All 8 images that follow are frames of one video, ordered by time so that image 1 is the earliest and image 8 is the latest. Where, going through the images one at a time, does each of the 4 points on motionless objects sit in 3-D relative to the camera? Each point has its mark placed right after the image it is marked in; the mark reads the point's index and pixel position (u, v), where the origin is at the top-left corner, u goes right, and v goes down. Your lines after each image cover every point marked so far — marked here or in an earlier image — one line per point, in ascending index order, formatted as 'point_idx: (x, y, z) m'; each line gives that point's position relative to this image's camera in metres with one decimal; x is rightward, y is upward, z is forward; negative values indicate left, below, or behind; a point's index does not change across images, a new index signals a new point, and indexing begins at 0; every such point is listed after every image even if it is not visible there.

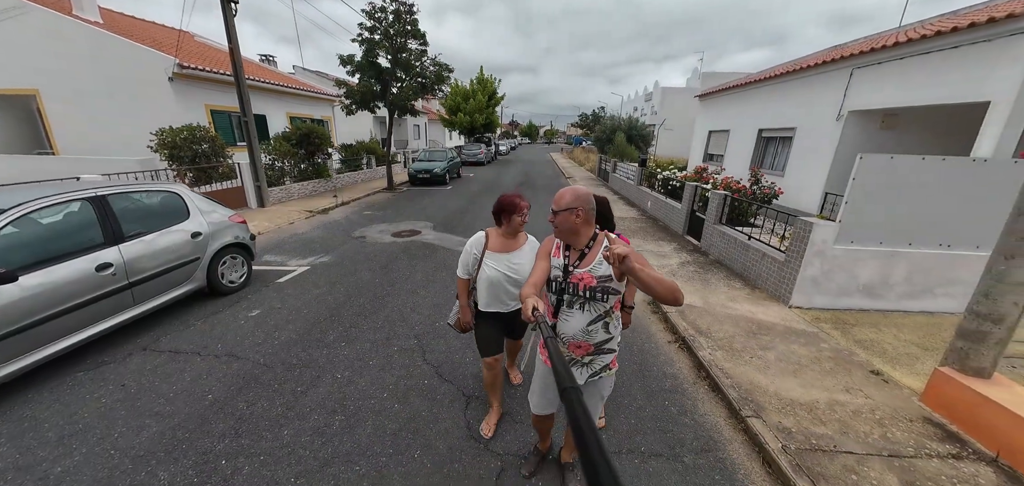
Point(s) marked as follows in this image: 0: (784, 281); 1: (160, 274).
0: (+3.1, -0.4, +4.0) m
1: (-3.3, -0.3, +3.3) m
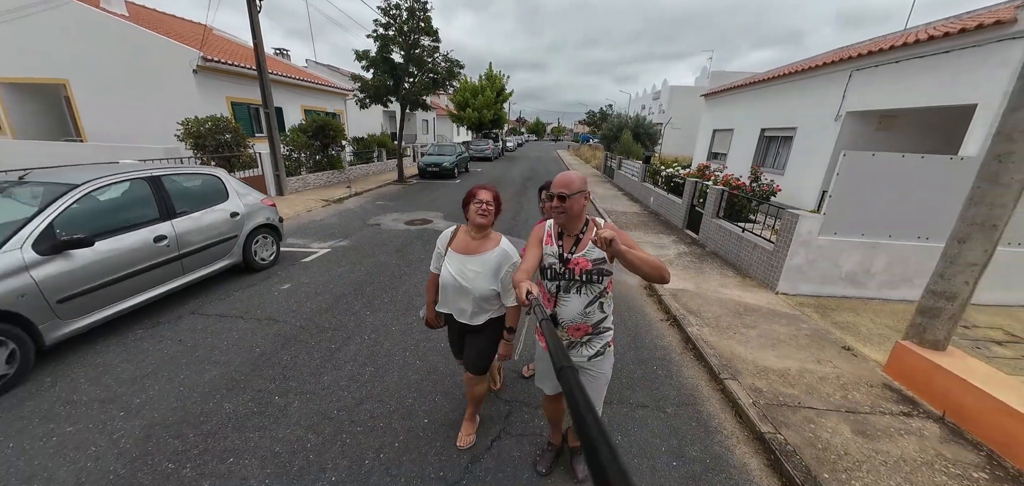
0: (+3.2, -0.3, +4.3) m
1: (-3.2, 0.0, +3.6) m
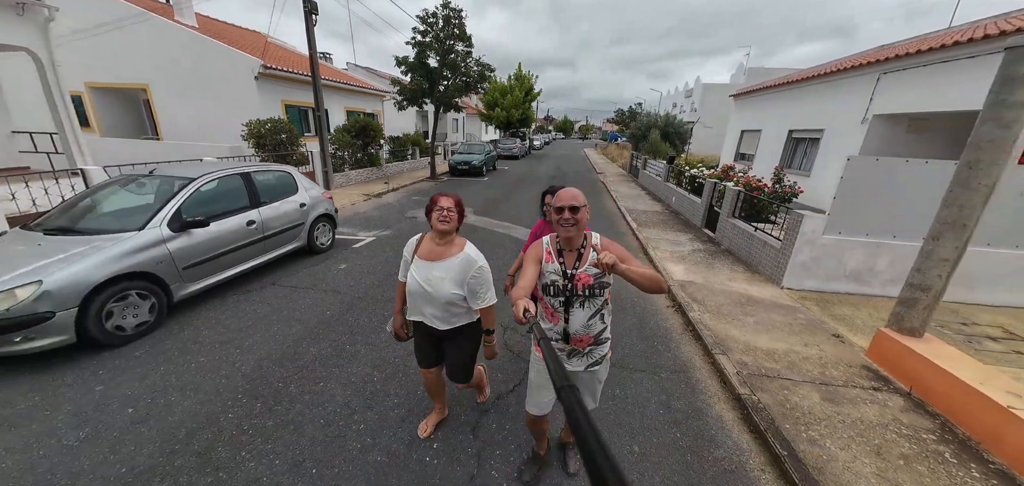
0: (+3.5, -0.3, +4.6) m
1: (-2.9, +0.1, +4.4) m
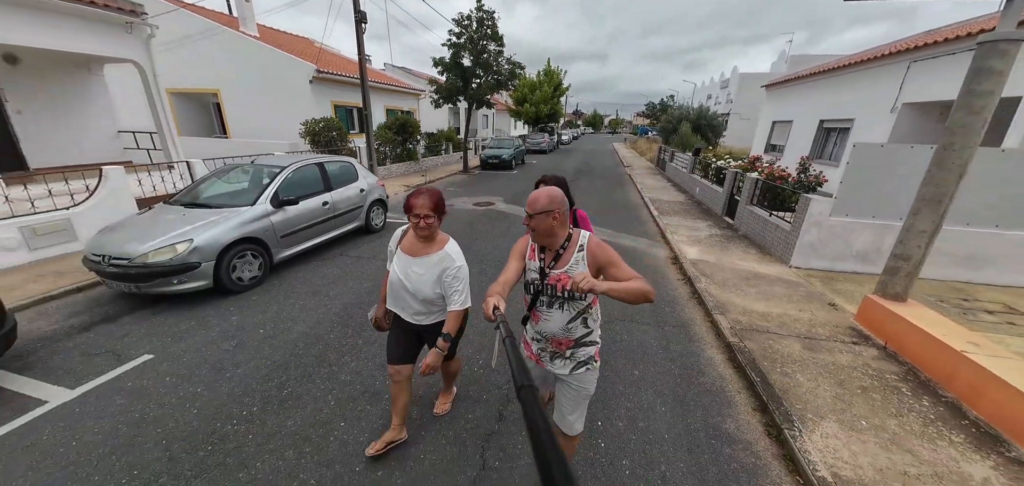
0: (+3.9, 0.0, +4.9) m
1: (-2.5, +0.5, +5.2) m
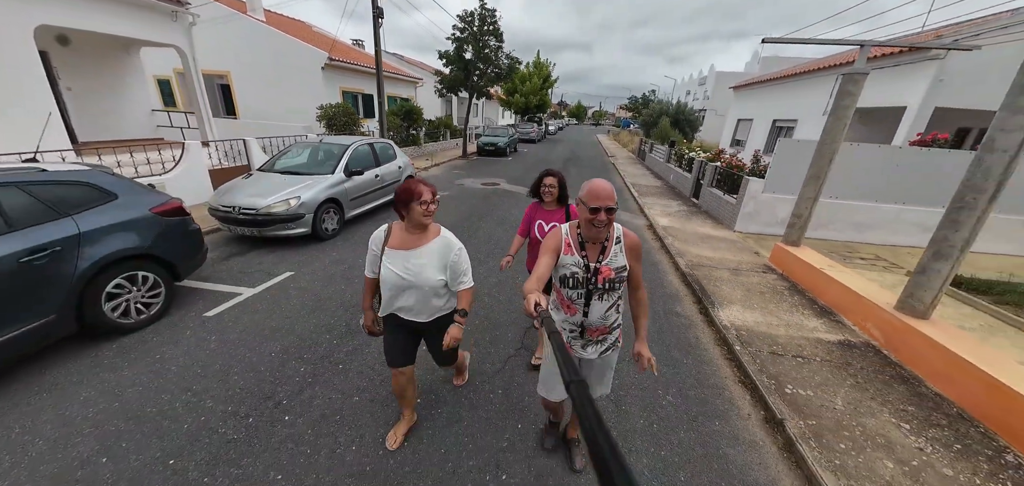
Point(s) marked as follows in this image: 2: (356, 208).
0: (+4.1, +0.5, +6.5) m
1: (-2.3, +1.1, +6.4) m
2: (-2.5, +0.6, +5.6) m
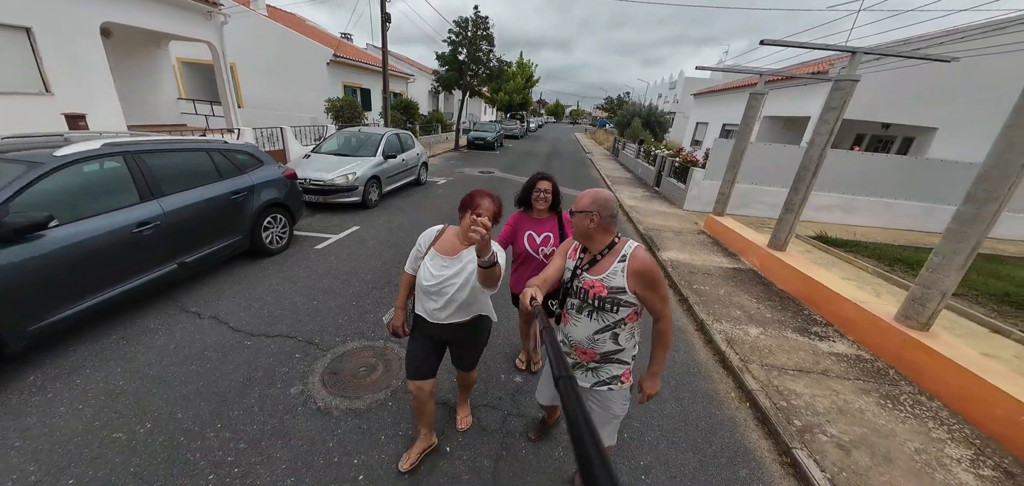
0: (+4.1, +1.1, +8.4) m
1: (-2.3, +1.7, +7.9) m
2: (-2.5, +1.2, +7.0) m
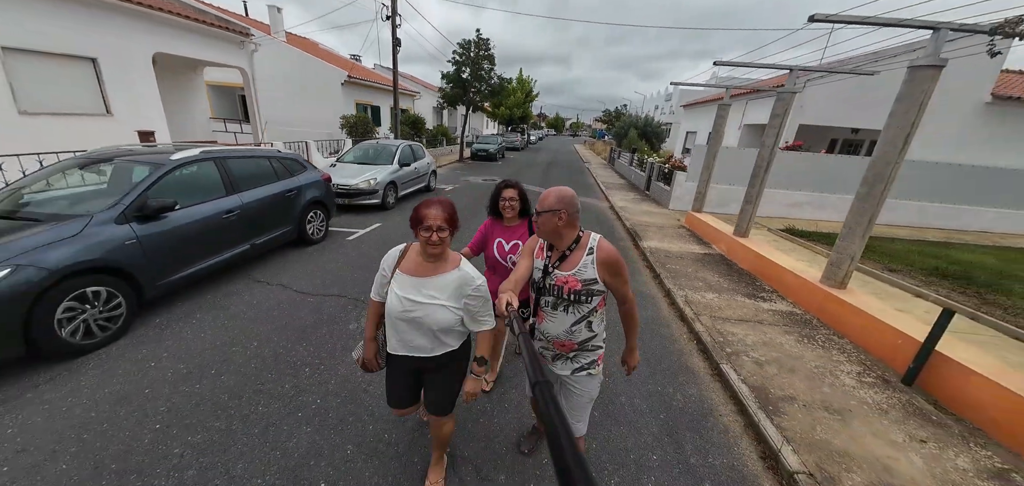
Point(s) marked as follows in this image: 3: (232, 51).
0: (+4.1, +1.2, +9.2) m
1: (-2.3, +1.7, +8.8) m
2: (-2.5, +1.3, +8.0) m
3: (-8.5, +5.8, +10.5) m
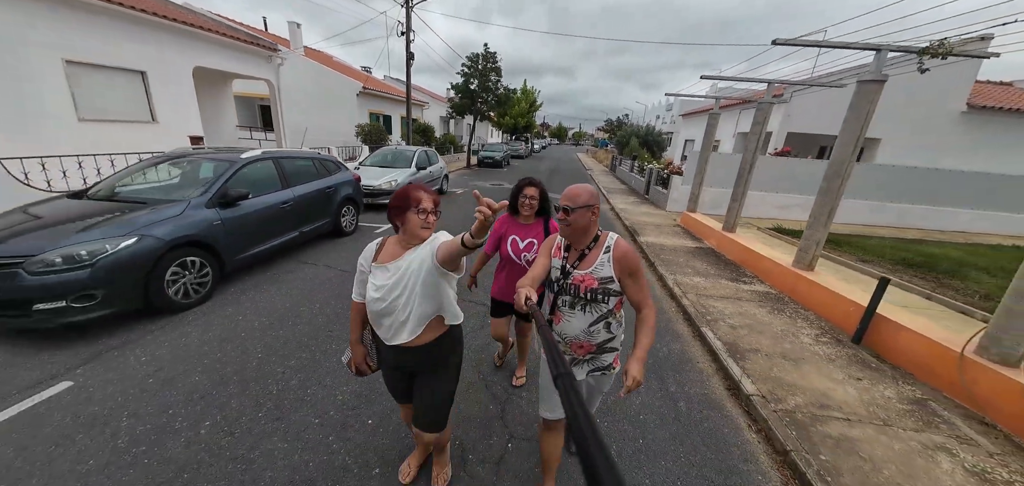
0: (+4.4, +1.2, +9.9) m
1: (-2.1, +1.8, +9.5) m
2: (-2.3, +1.3, +8.7) m
3: (-8.3, +5.9, +11.4) m
